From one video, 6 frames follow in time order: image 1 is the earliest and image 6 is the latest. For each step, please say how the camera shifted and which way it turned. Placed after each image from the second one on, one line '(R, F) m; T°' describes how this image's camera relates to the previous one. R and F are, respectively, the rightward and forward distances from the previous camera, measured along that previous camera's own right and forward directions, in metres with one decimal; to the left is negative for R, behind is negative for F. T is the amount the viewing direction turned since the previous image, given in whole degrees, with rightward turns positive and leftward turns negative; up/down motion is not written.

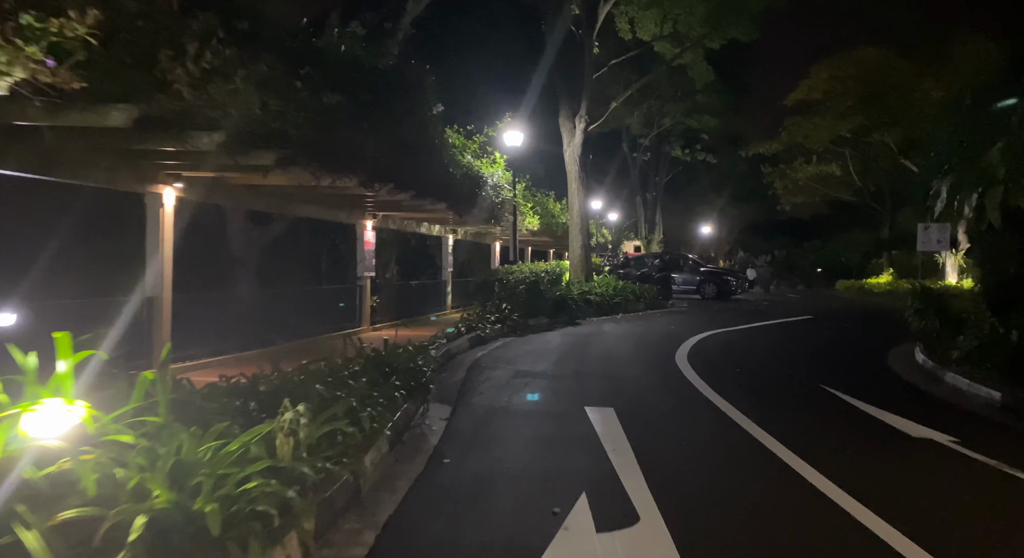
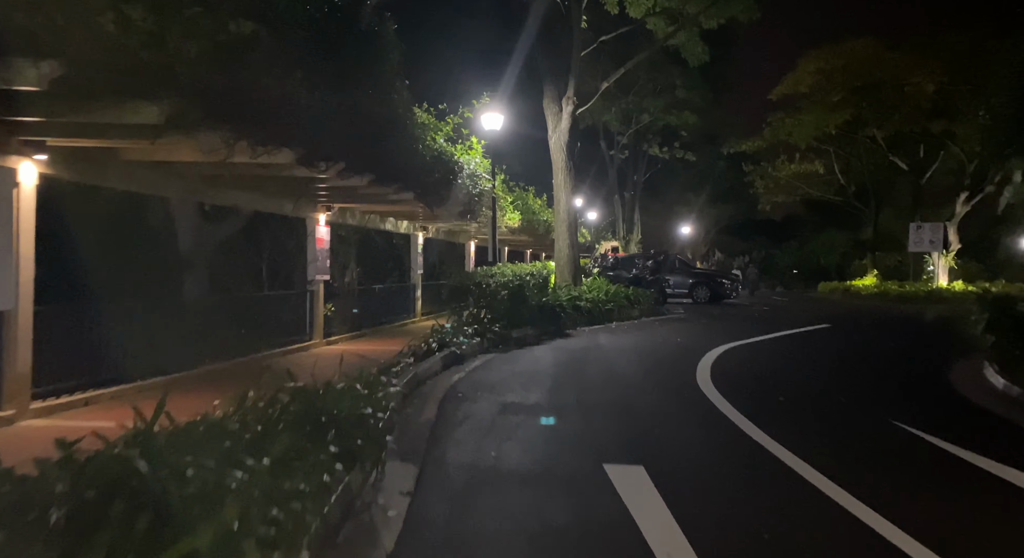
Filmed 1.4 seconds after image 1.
(-0.2, +2.3) m; +3°
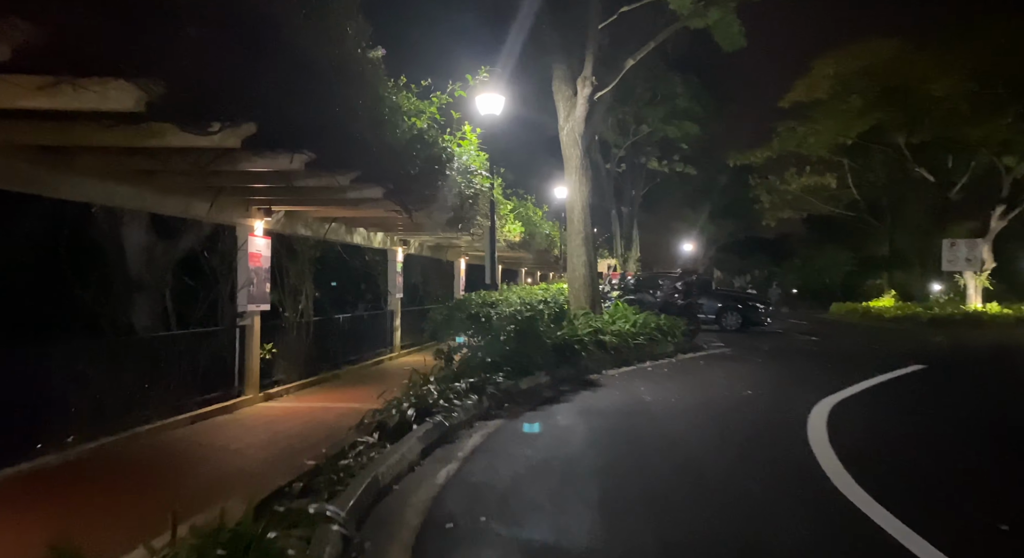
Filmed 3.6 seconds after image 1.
(-0.3, +3.5) m; +1°
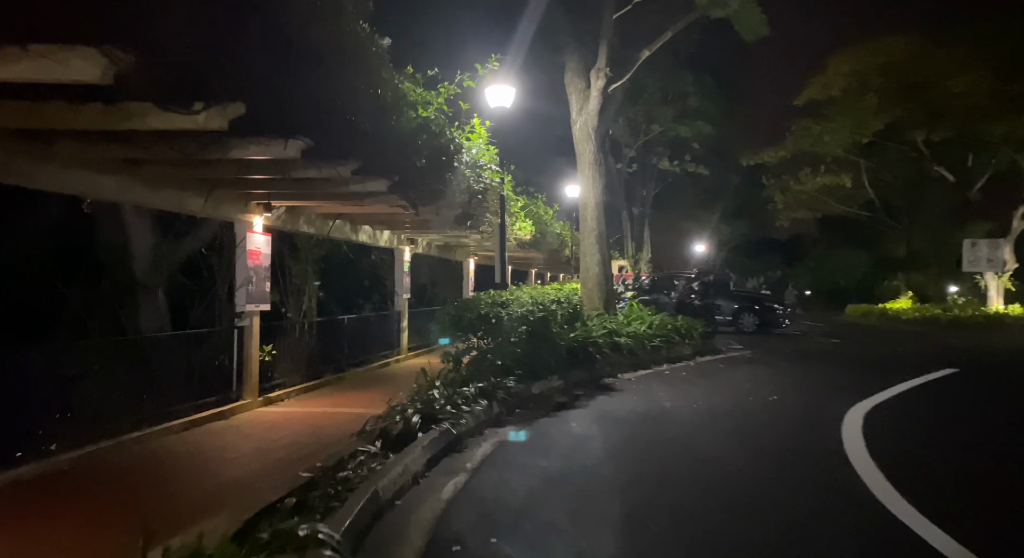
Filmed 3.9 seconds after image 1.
(0.0, +0.5) m; -1°
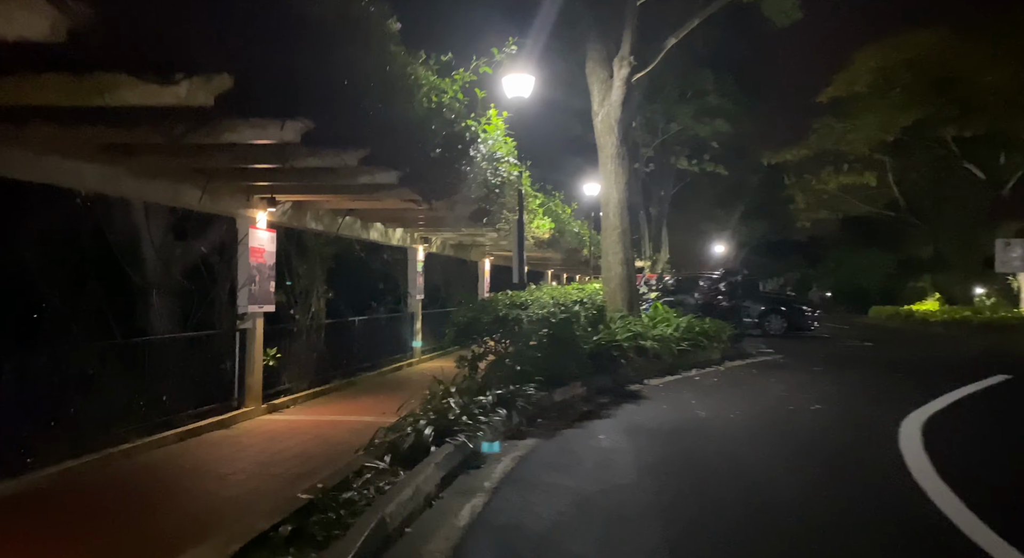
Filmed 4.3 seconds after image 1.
(-0.1, +0.6) m; -1°
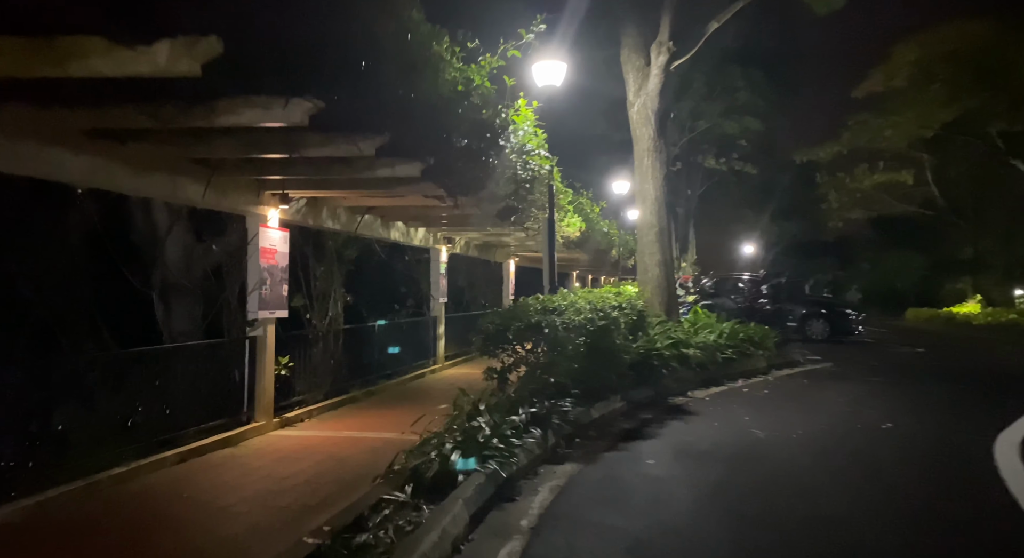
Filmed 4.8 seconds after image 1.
(-0.1, +0.8) m; -2°
